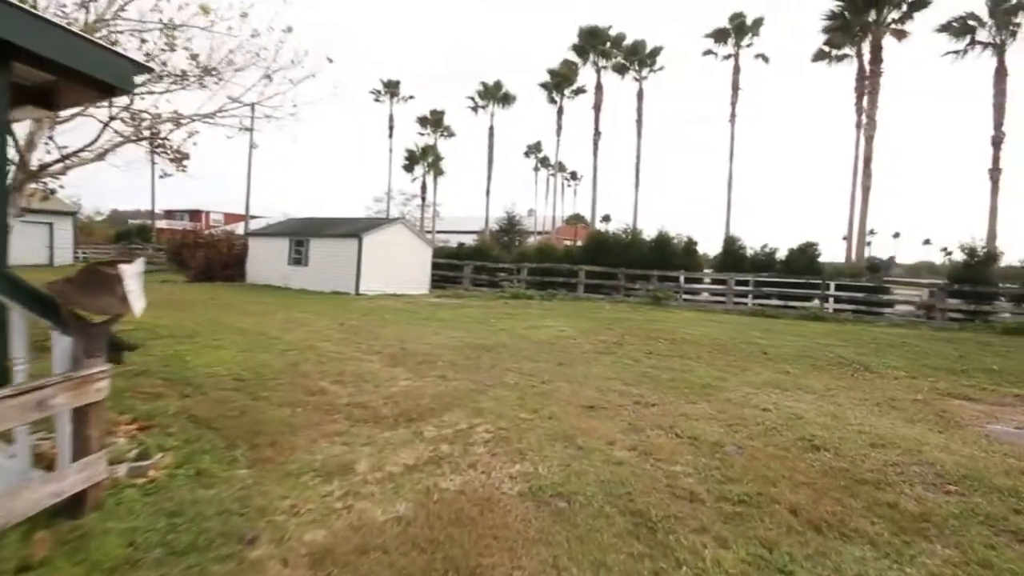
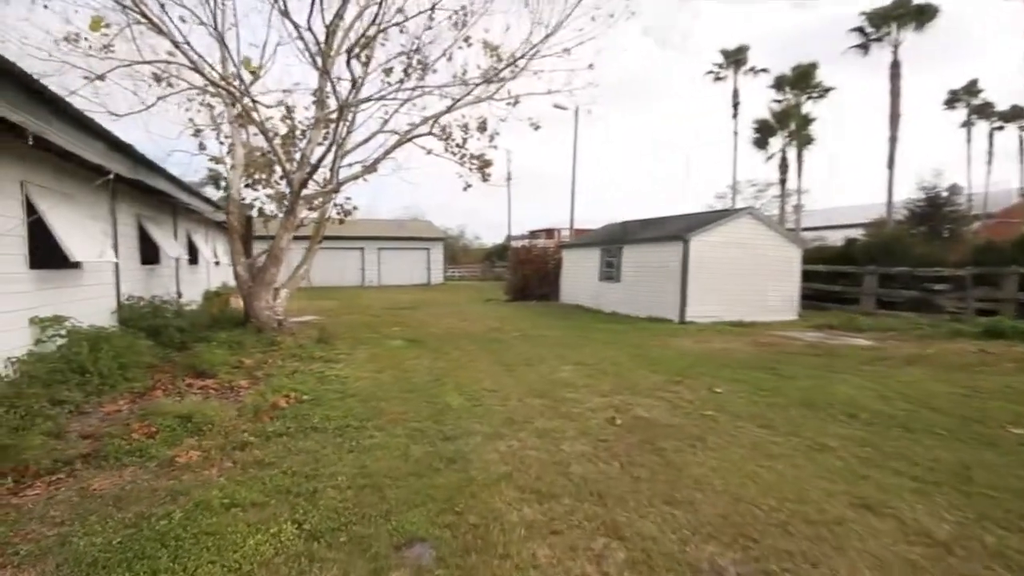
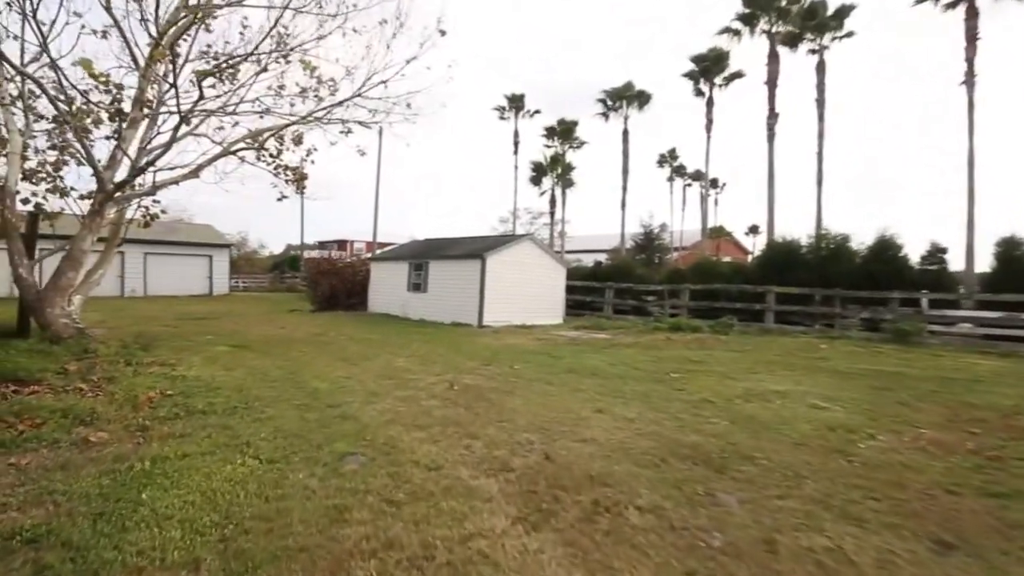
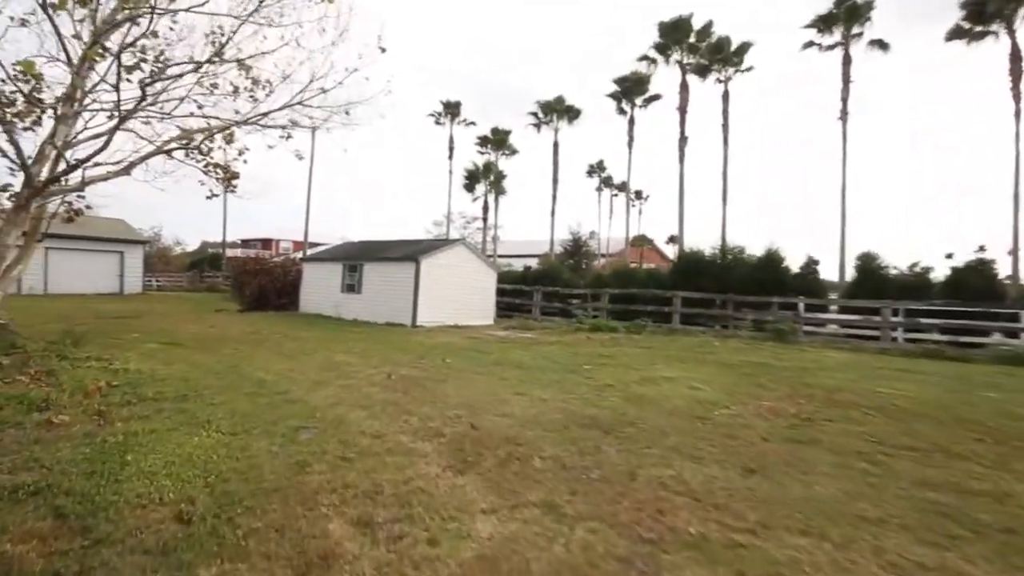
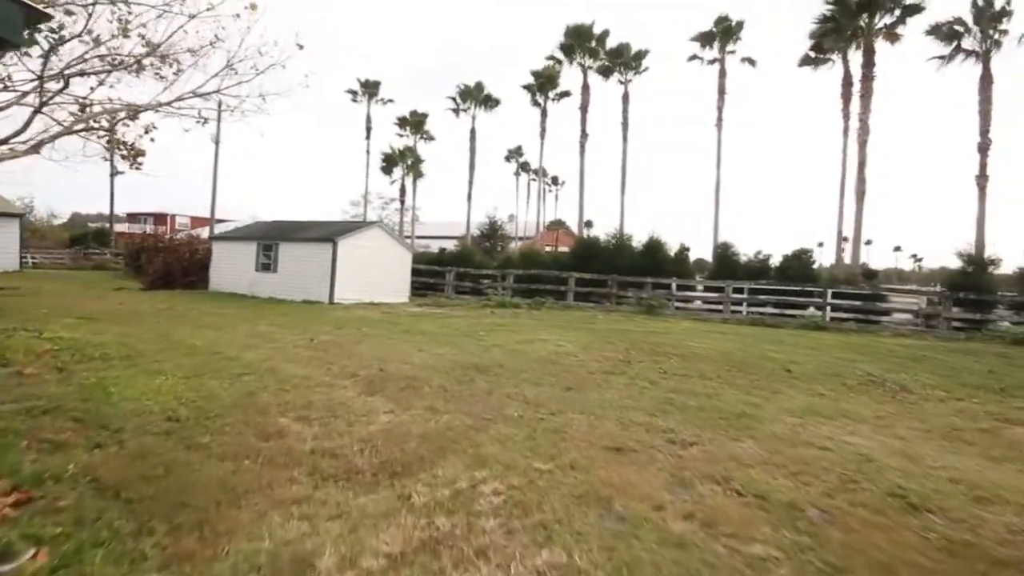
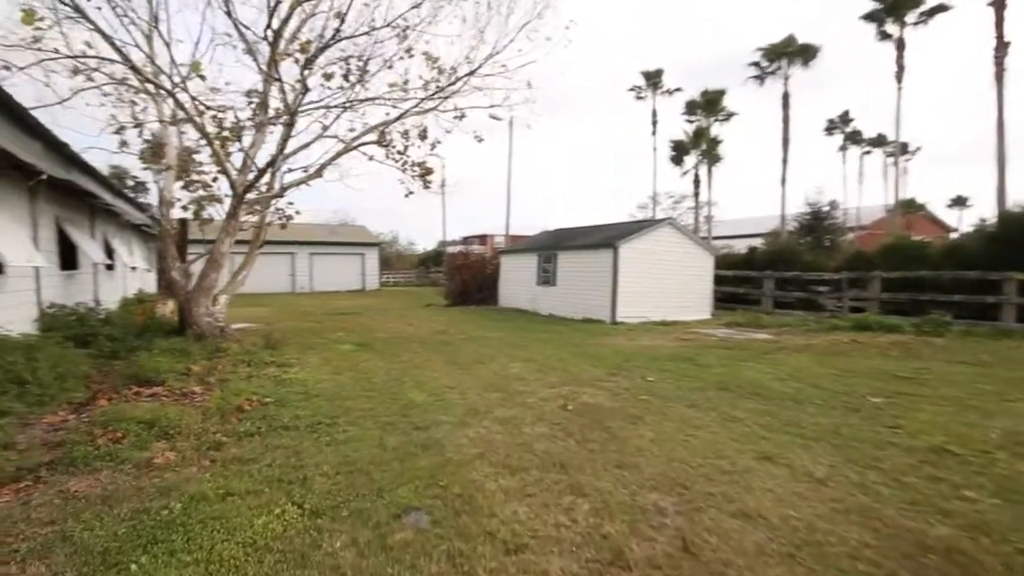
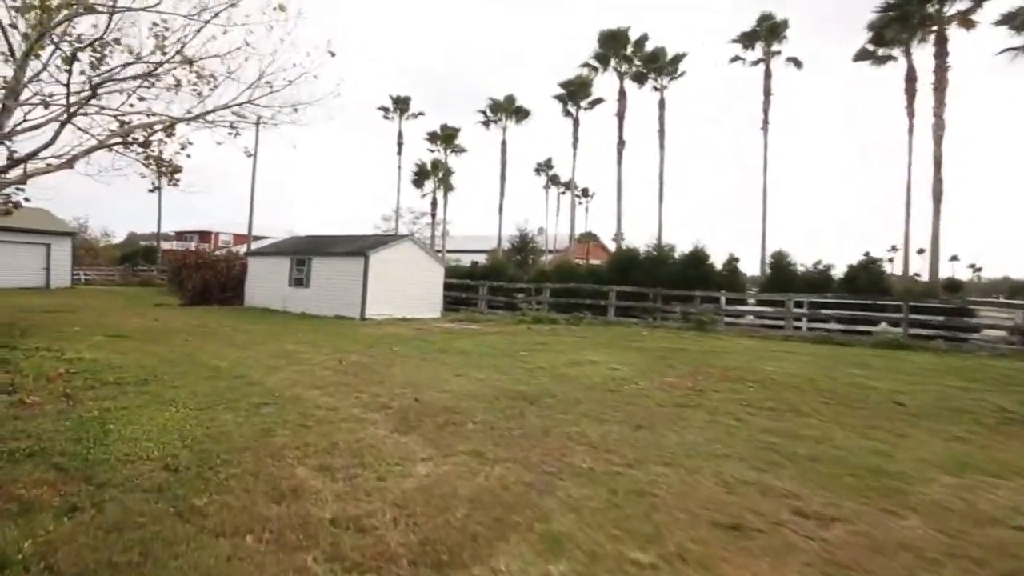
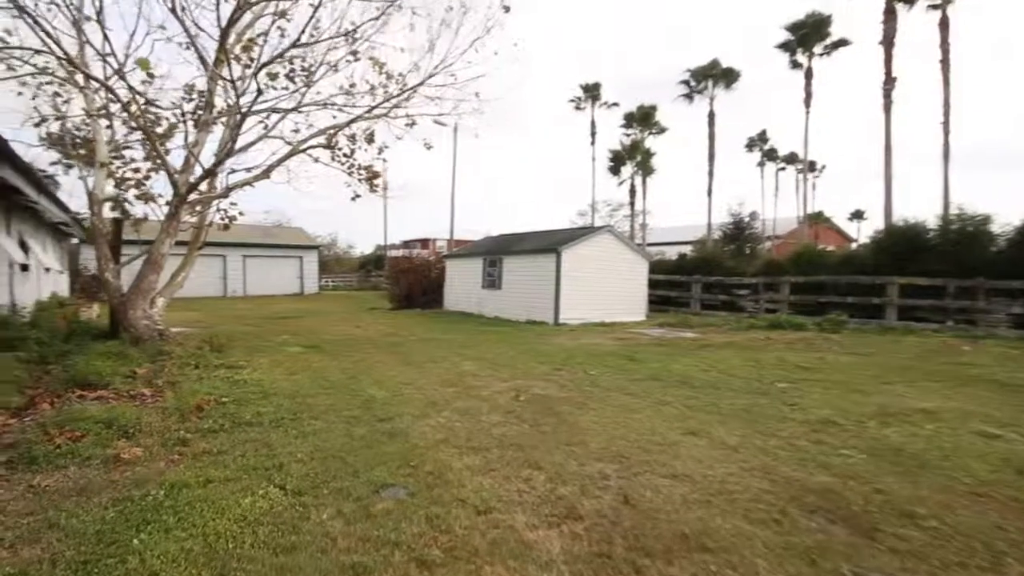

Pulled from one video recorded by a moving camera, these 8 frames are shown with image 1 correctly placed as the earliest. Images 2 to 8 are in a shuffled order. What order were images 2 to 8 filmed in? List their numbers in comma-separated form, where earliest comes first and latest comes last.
5, 7, 4, 3, 8, 6, 2
